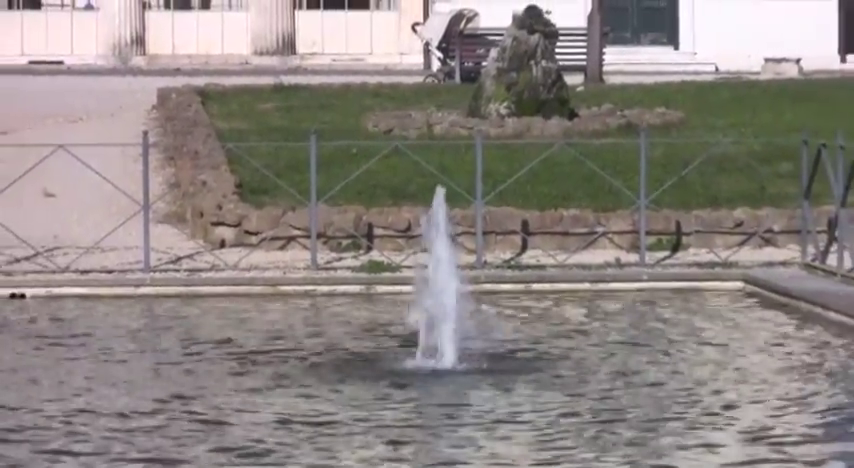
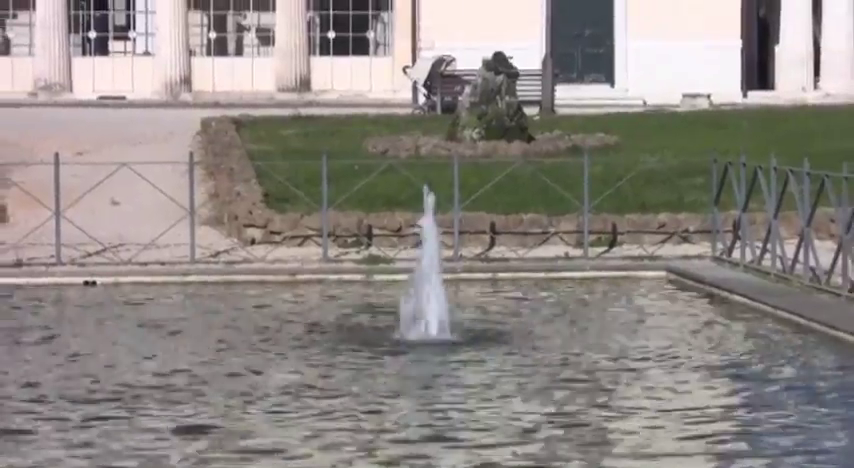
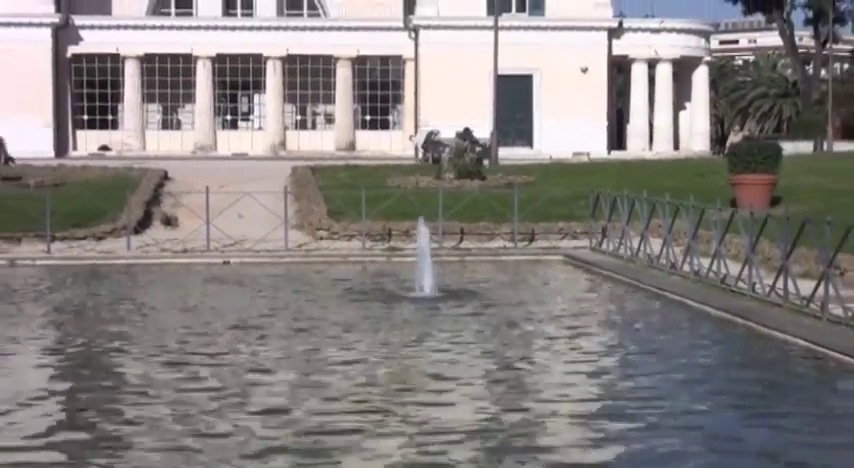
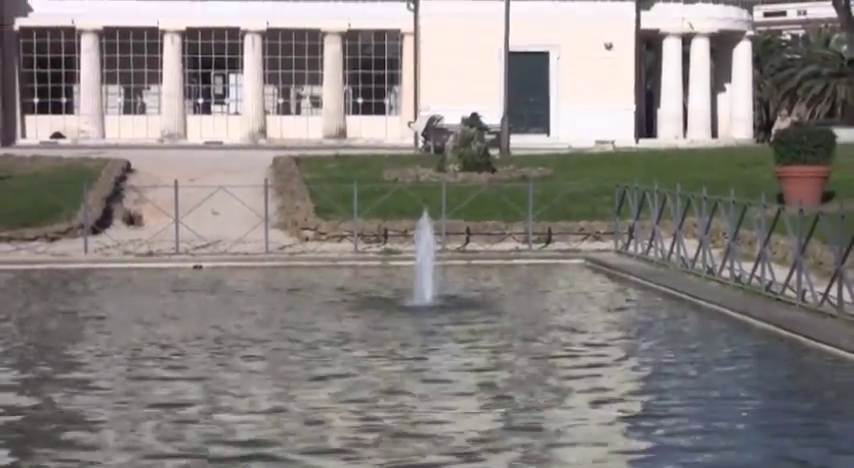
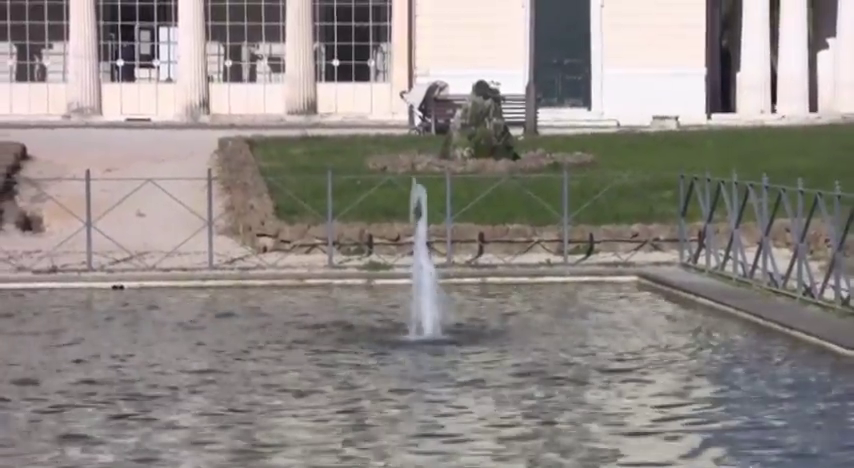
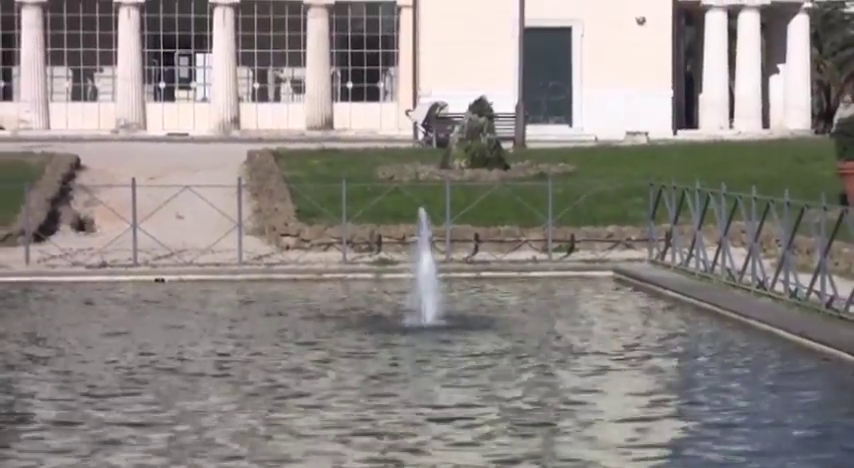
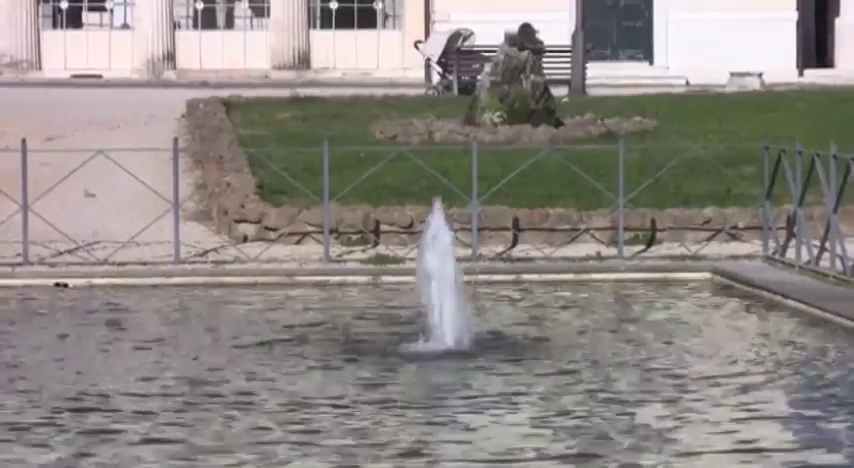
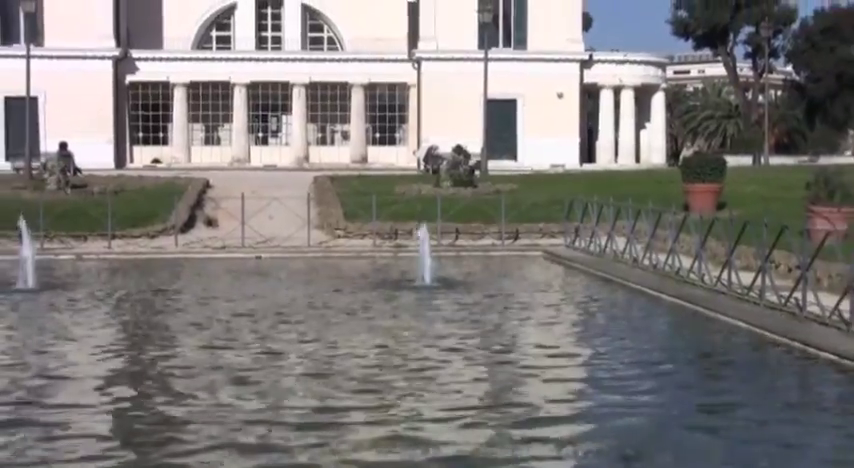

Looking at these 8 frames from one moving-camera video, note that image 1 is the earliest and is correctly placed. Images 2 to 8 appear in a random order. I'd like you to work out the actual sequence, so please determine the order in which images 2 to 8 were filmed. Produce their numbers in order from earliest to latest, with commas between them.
7, 2, 5, 6, 4, 3, 8
